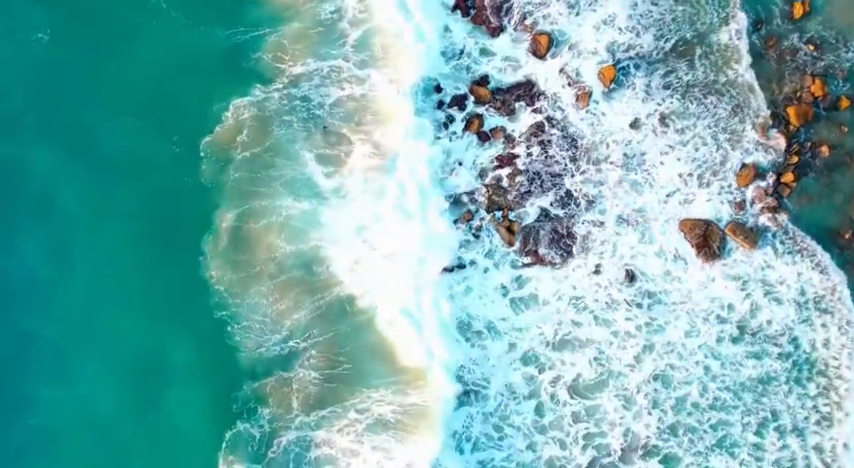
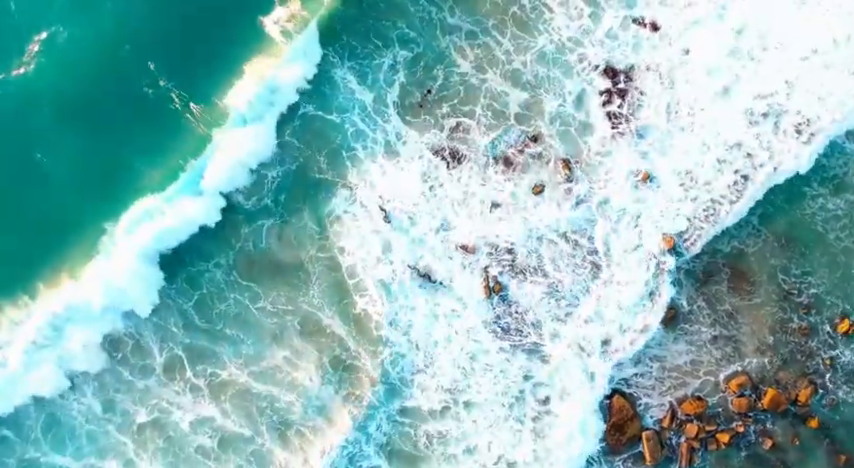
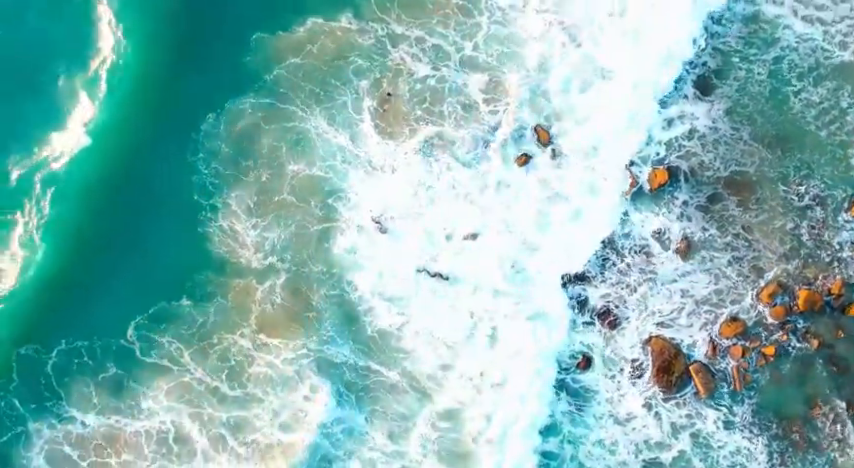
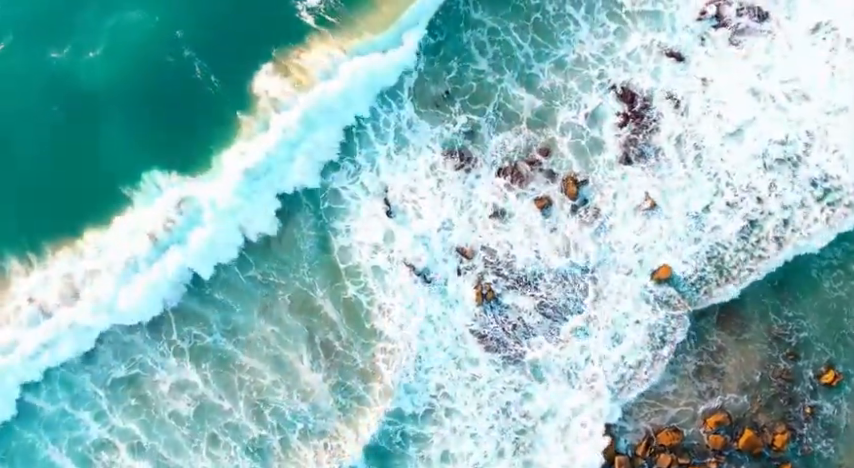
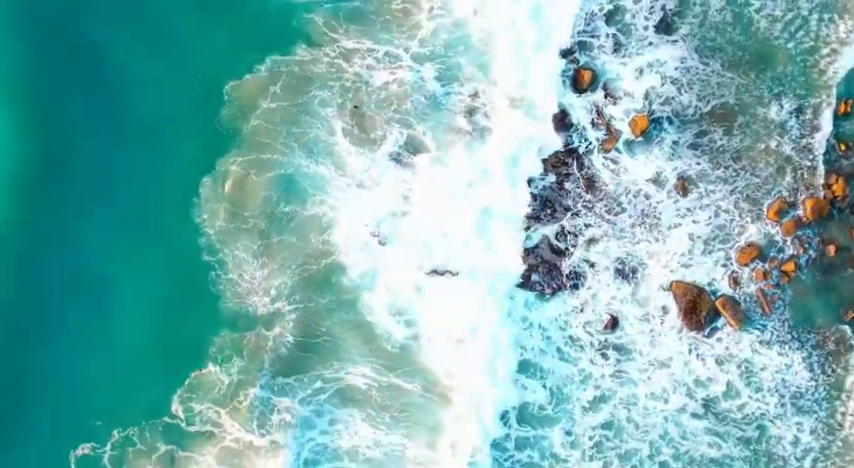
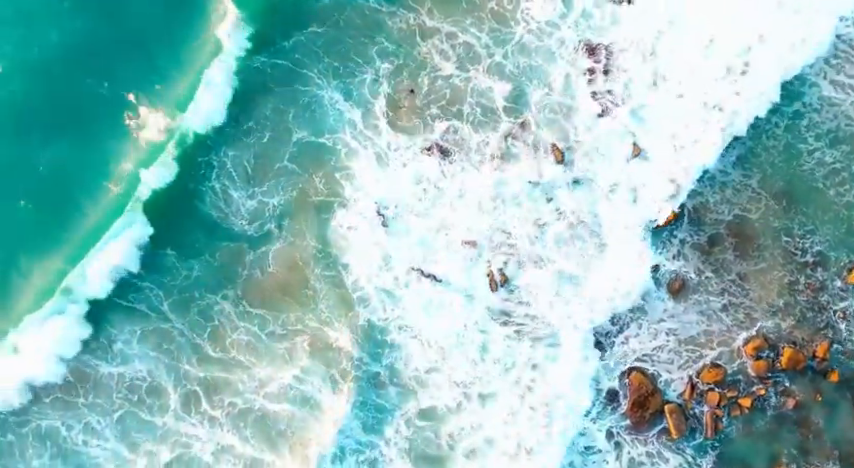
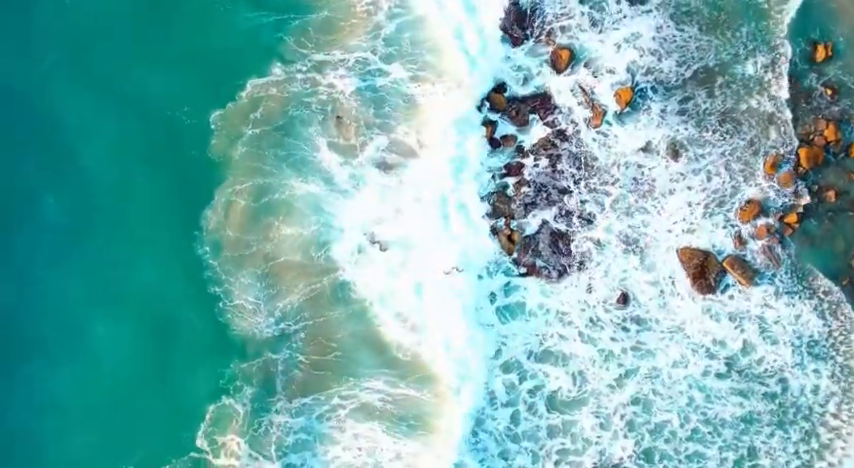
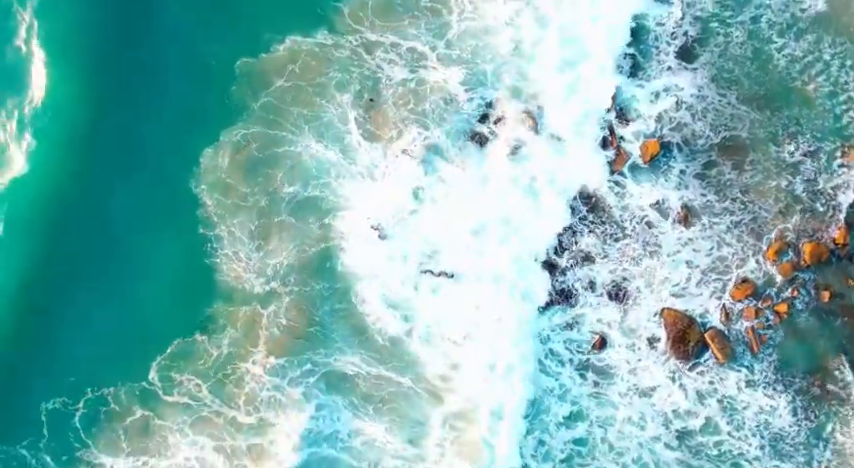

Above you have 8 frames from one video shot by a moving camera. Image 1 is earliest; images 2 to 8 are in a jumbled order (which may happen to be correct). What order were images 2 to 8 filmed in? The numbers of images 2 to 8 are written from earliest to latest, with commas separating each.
7, 5, 8, 3, 6, 2, 4
